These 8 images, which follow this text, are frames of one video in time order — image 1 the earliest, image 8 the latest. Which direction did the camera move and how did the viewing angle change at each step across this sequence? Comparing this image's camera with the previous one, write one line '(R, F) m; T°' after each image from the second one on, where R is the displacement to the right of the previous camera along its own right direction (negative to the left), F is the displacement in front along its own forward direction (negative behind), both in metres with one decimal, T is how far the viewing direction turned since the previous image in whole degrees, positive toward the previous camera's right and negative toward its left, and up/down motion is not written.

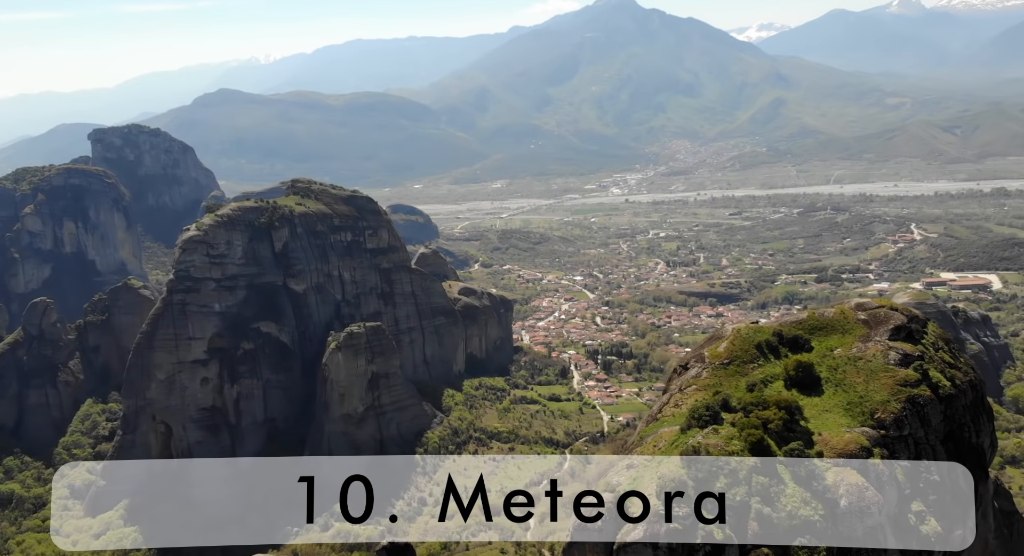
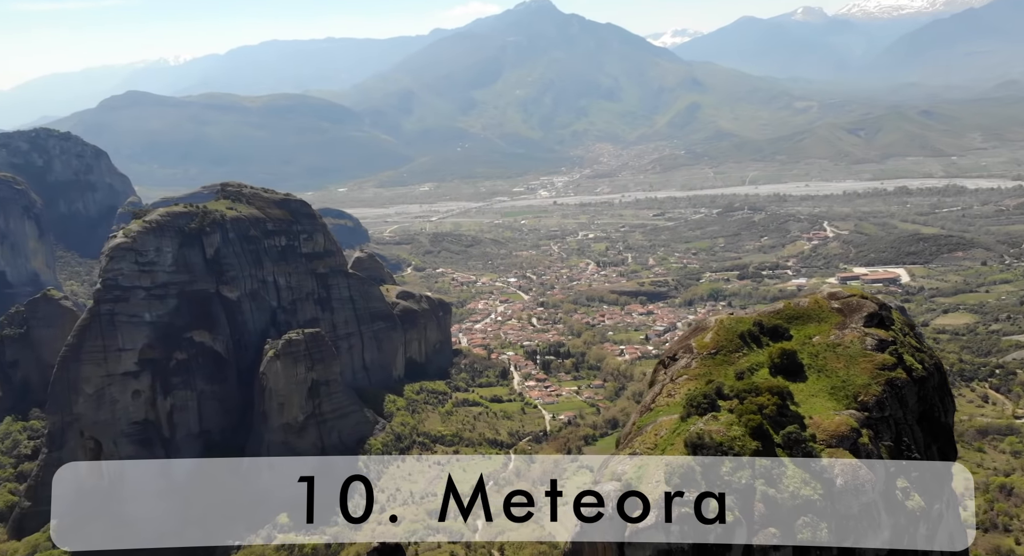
(-3.9, -0.3) m; +7°
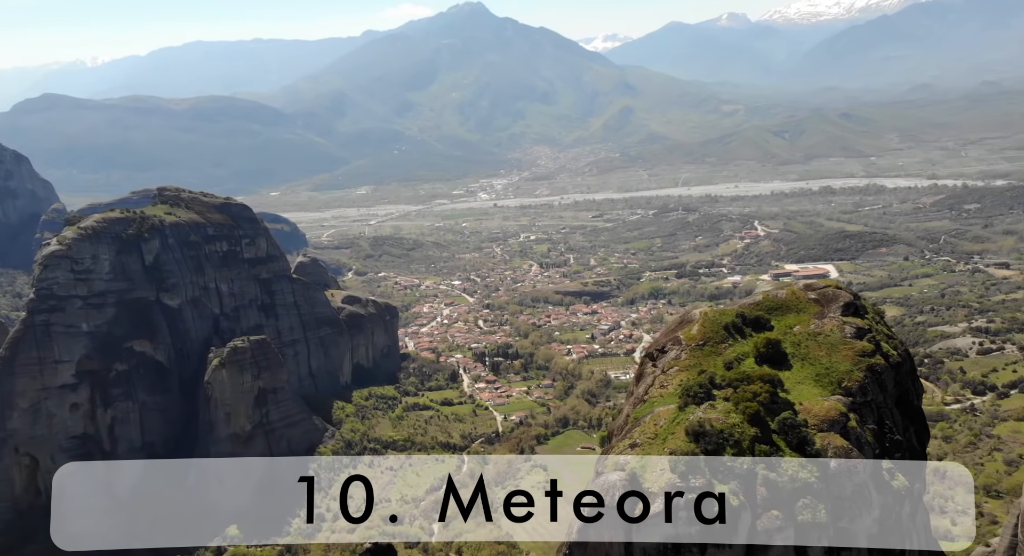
(-3.3, -0.1) m; +6°
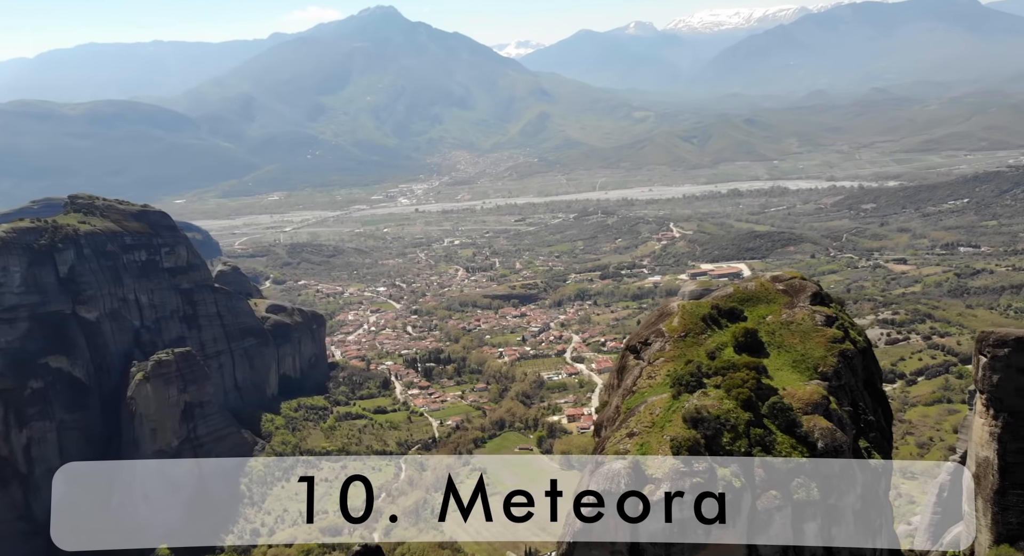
(-4.2, +0.2) m; +8°
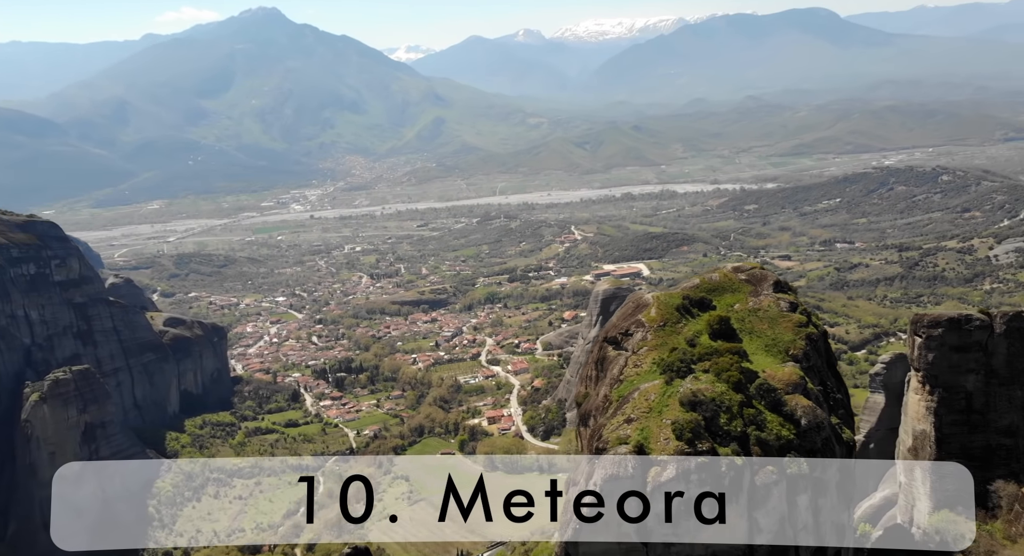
(-5.5, +0.4) m; +10°
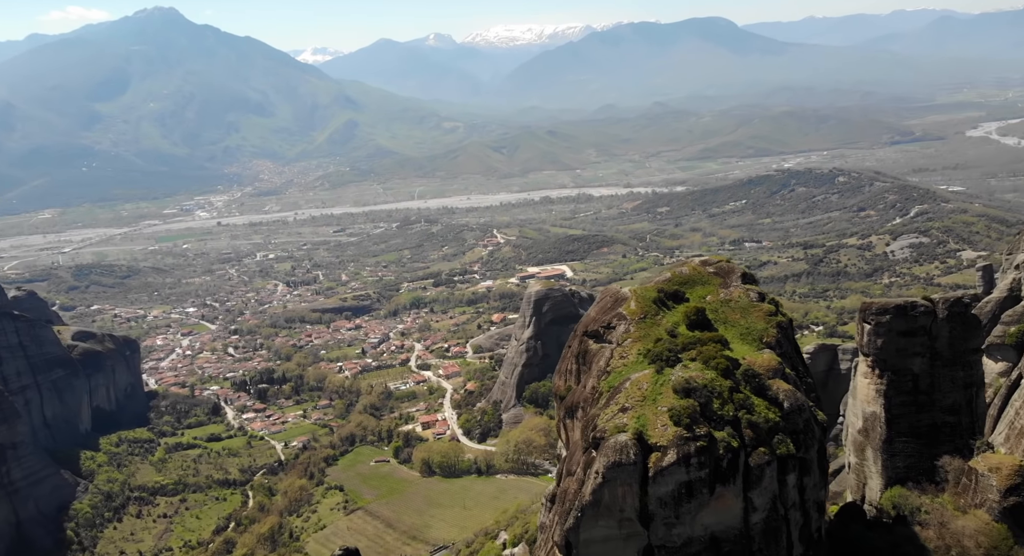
(-4.3, +0.5) m; +8°
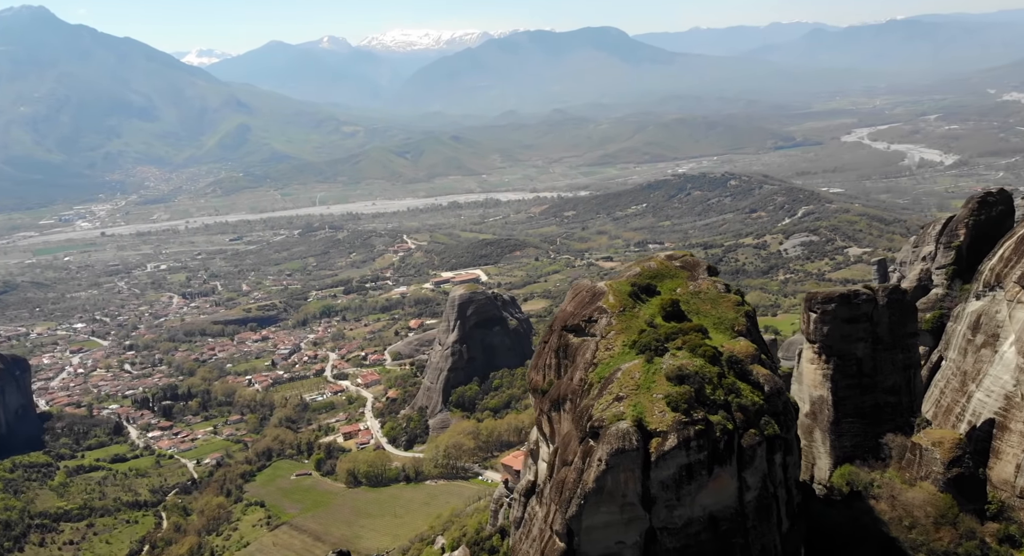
(-4.7, +1.1) m; +9°
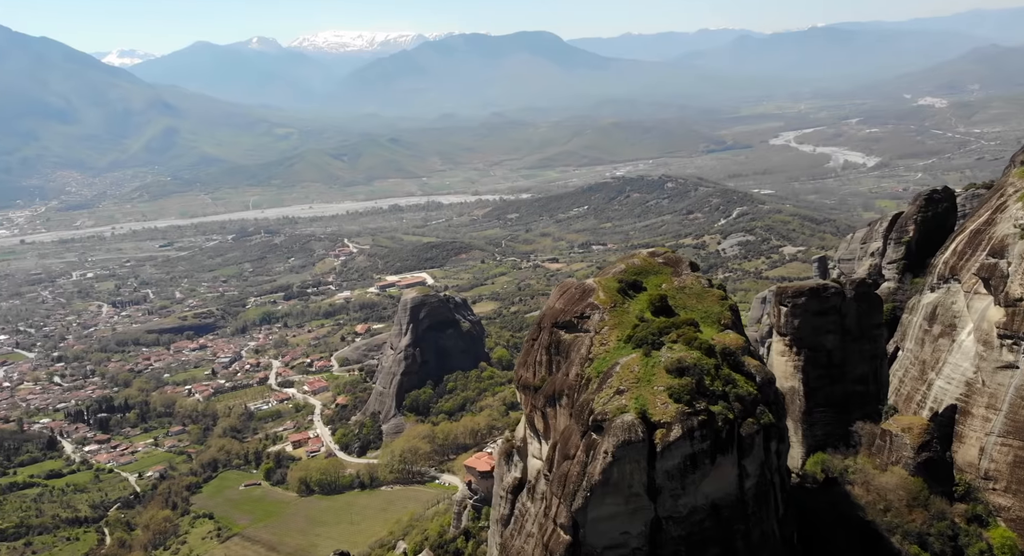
(-3.0, +0.9) m; +5°
